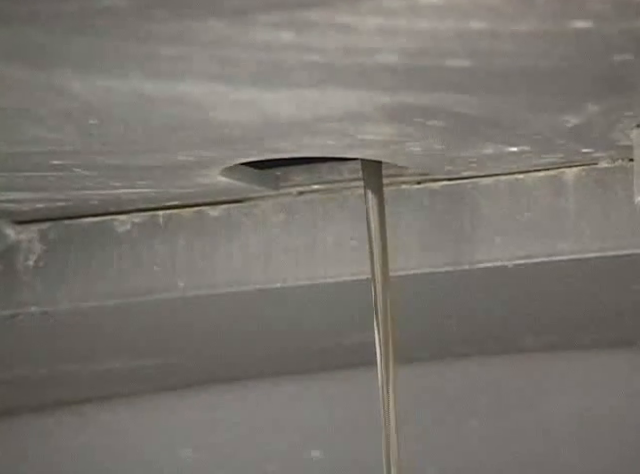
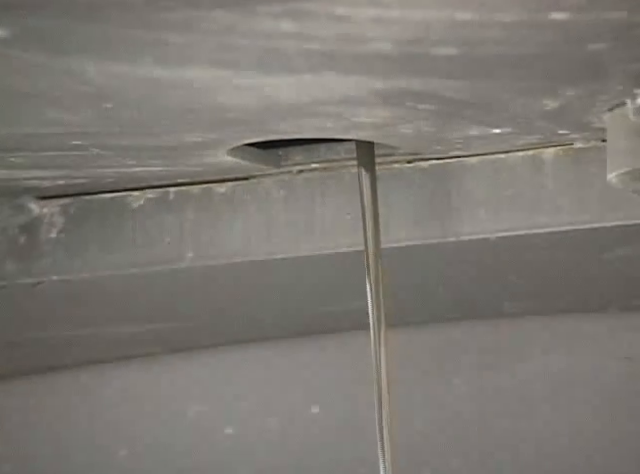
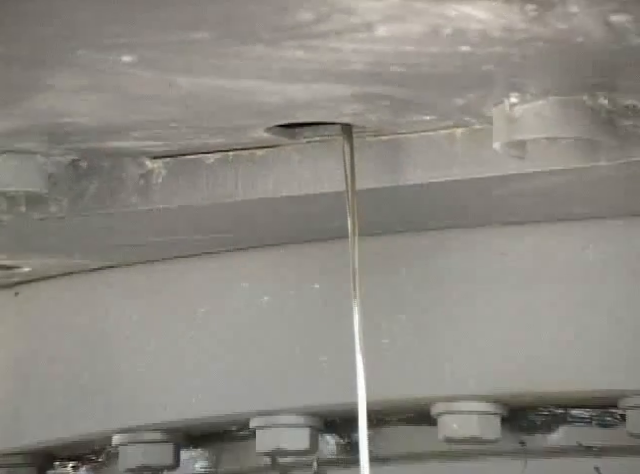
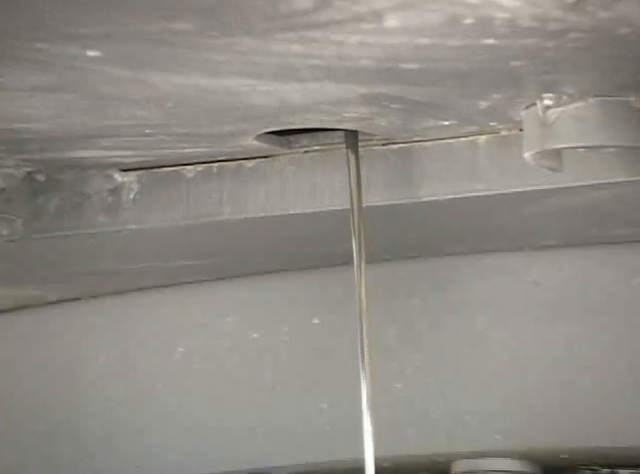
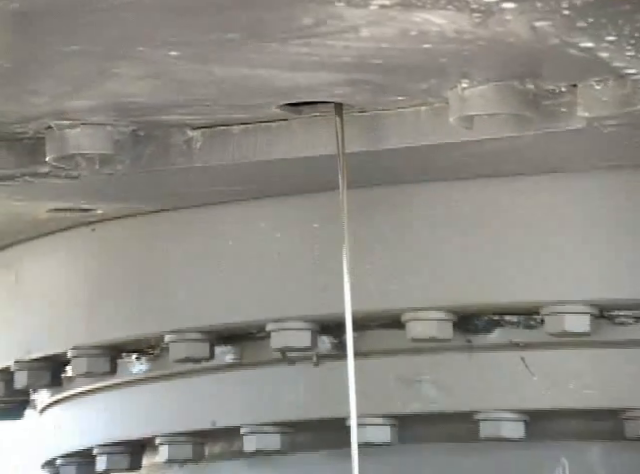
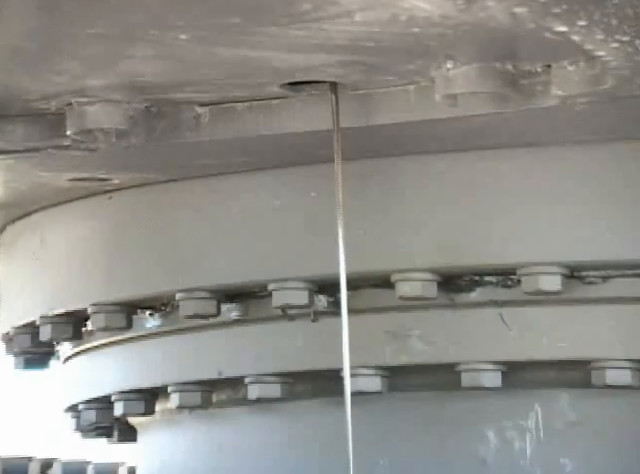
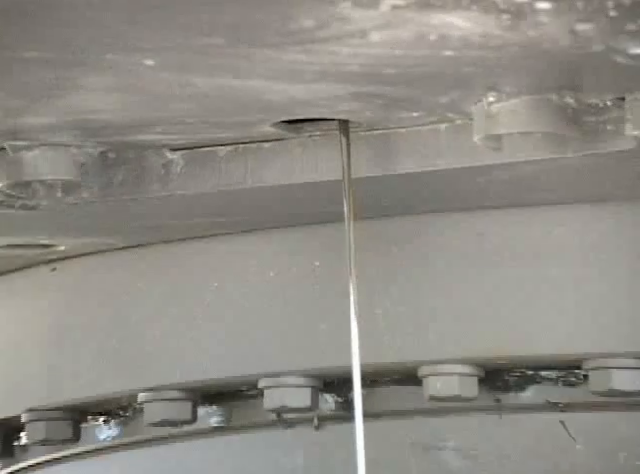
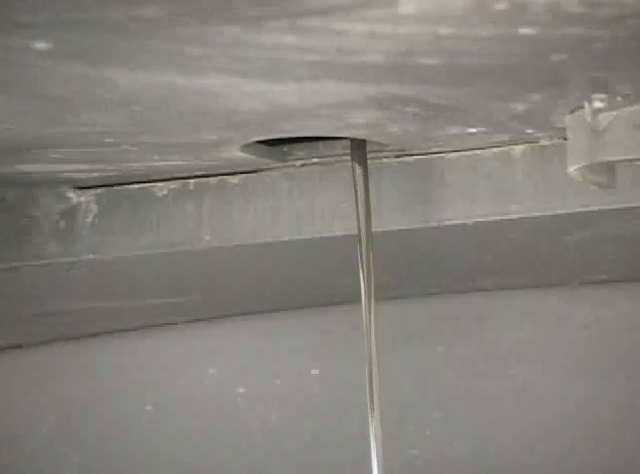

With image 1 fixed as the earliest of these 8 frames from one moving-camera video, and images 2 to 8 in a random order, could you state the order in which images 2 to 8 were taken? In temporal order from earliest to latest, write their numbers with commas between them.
2, 8, 4, 3, 7, 5, 6
